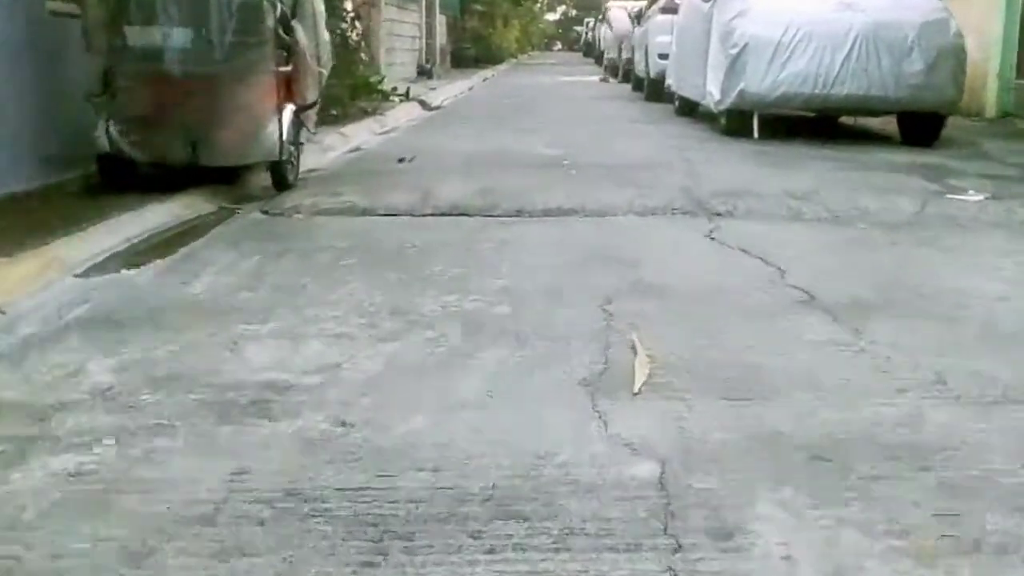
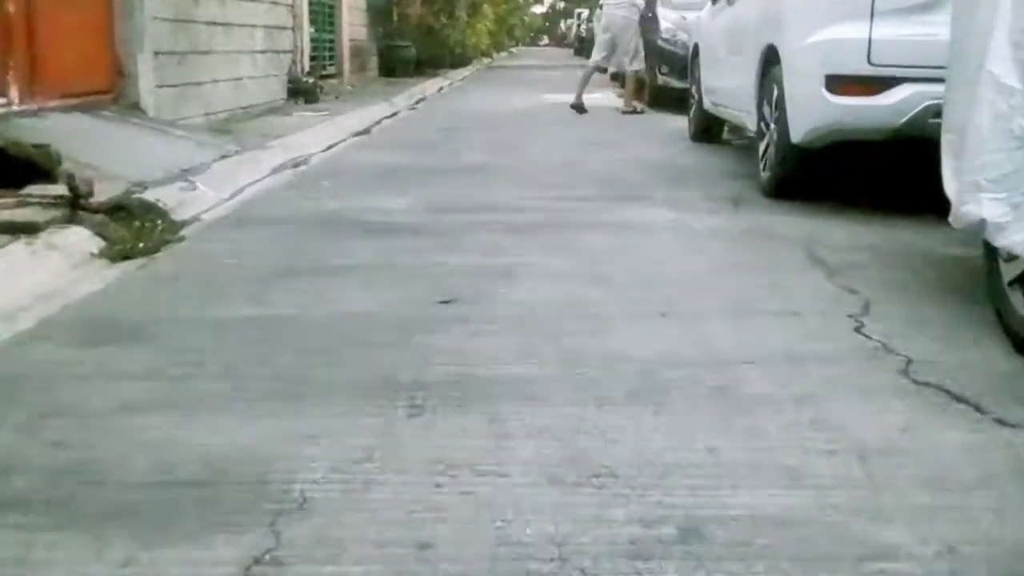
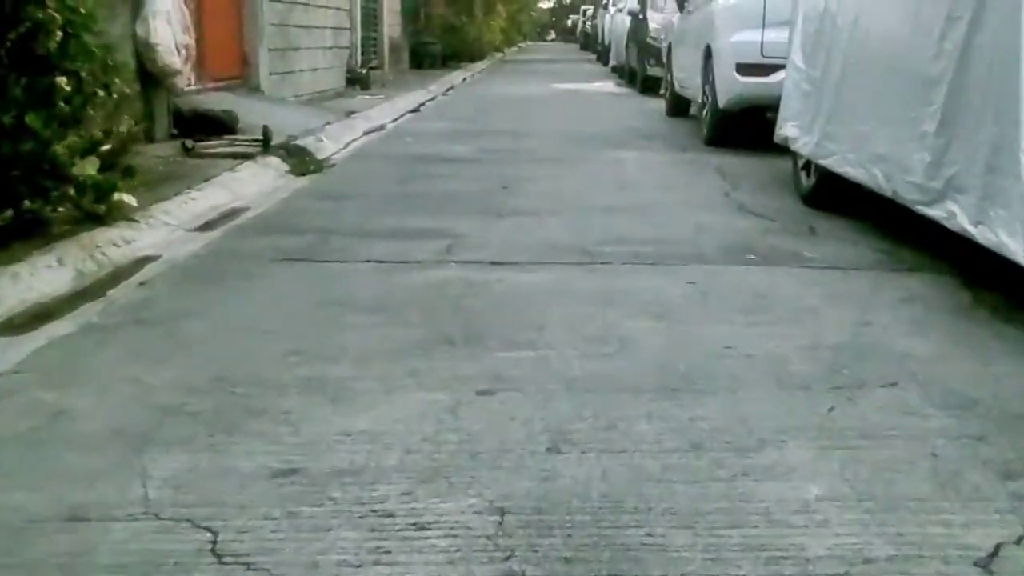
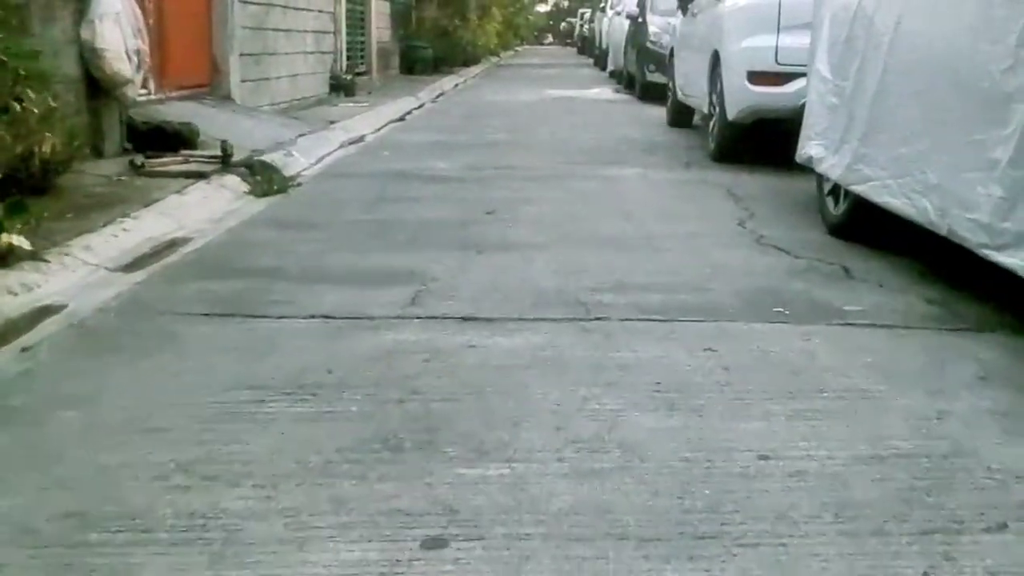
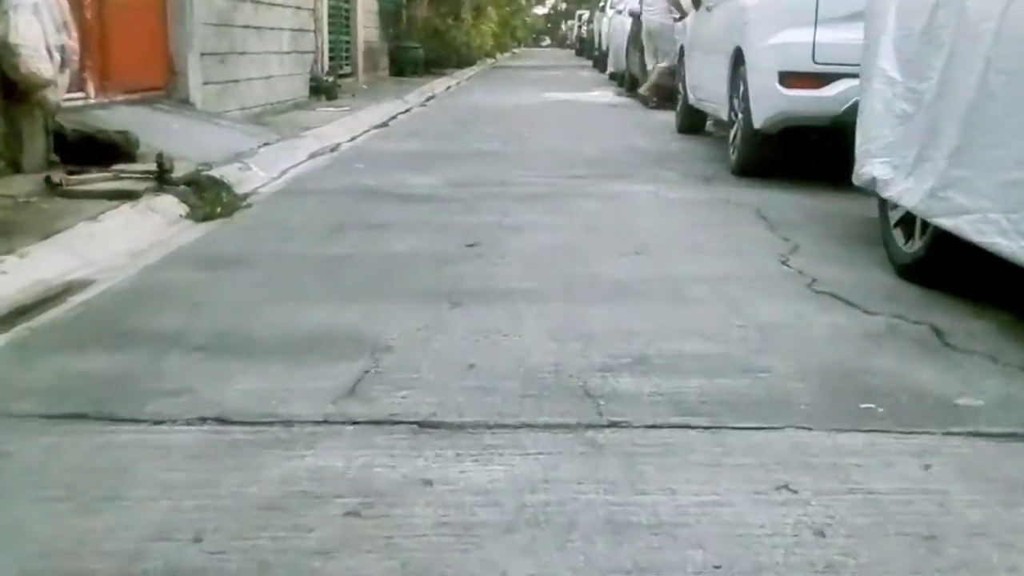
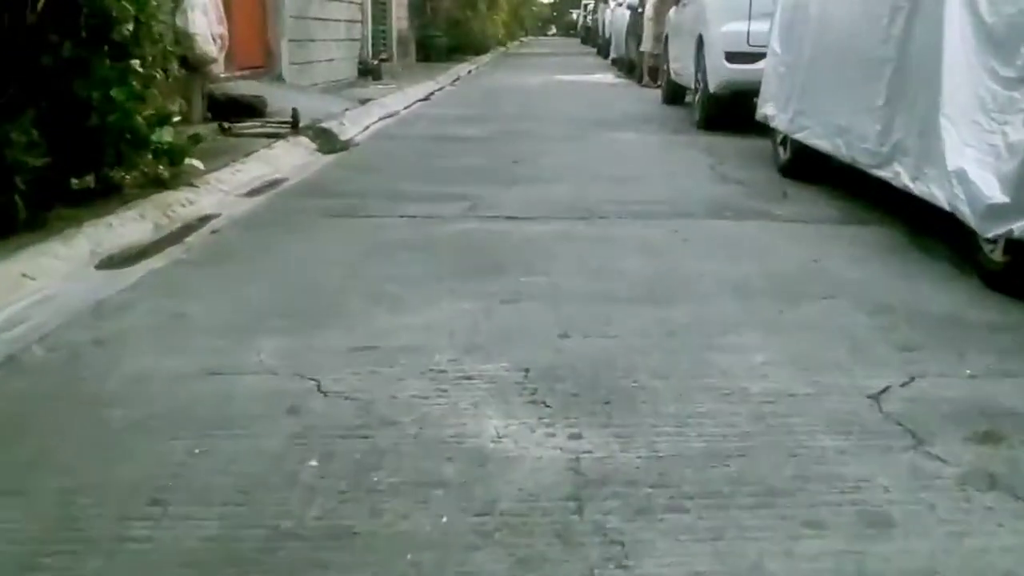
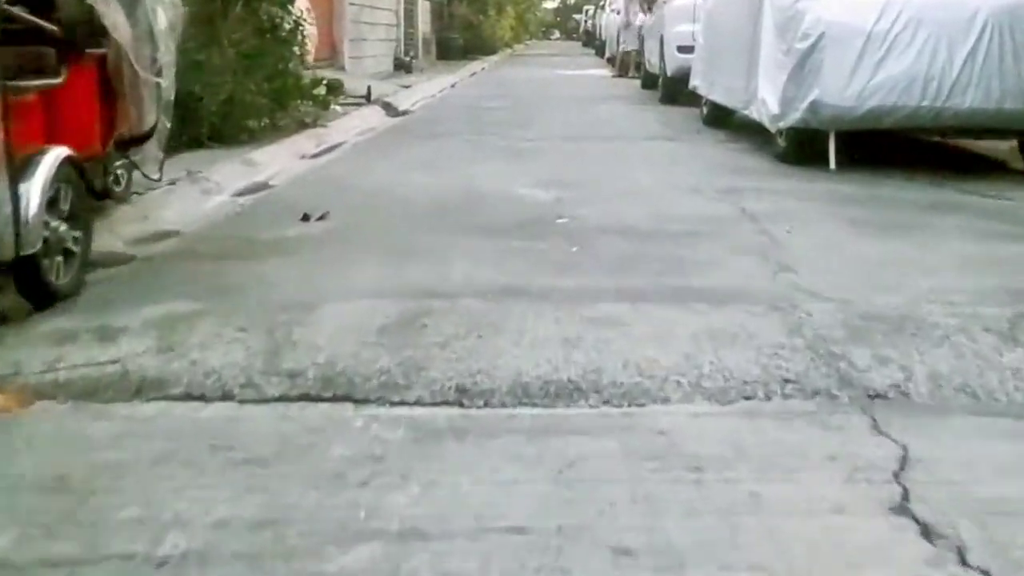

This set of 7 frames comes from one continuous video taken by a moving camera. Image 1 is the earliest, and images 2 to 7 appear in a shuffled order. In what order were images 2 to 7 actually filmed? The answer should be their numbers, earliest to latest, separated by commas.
7, 6, 3, 4, 5, 2
